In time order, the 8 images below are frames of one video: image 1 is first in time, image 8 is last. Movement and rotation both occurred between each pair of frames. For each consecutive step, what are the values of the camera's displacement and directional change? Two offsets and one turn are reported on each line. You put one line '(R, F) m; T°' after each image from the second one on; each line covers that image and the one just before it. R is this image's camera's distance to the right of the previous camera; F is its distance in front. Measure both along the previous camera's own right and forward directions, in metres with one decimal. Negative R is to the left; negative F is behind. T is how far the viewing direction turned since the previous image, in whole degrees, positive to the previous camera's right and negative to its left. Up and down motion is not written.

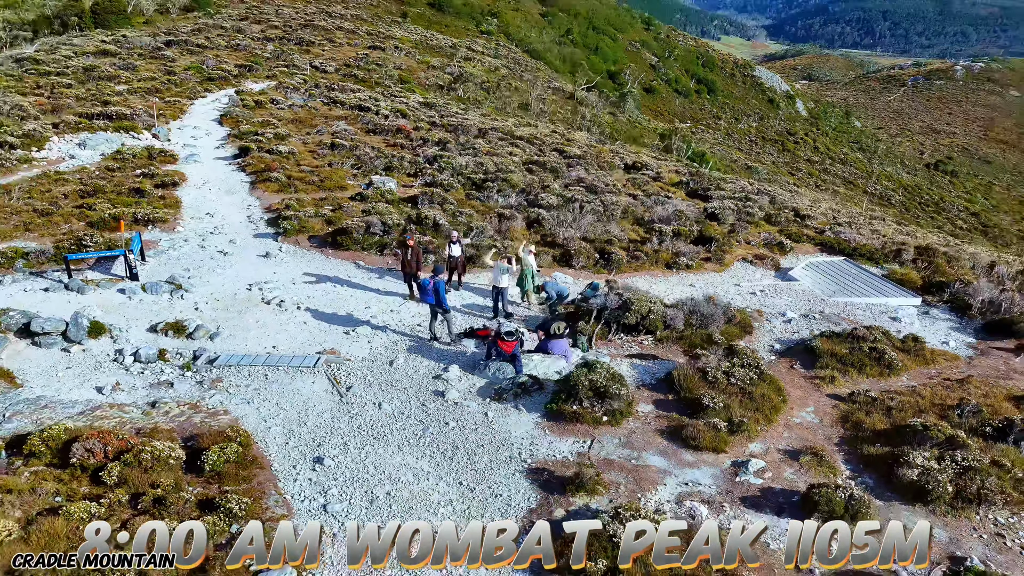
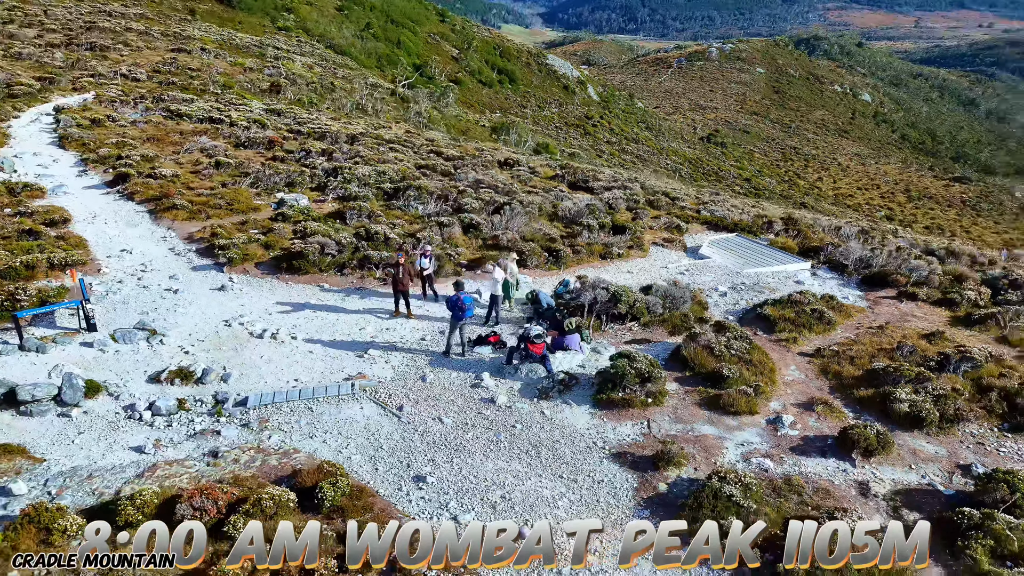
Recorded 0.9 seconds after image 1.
(-3.6, -0.4) m; +14°
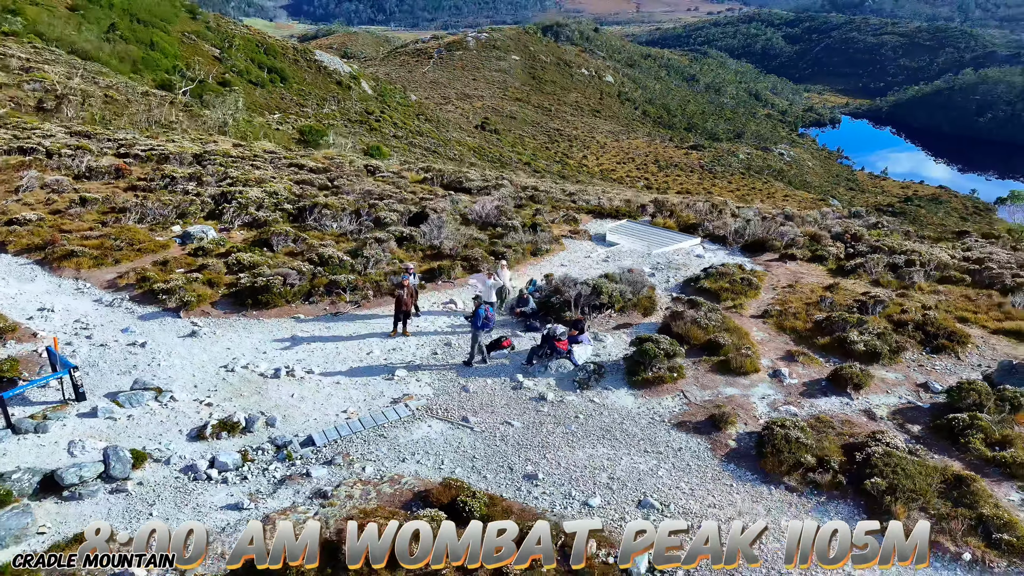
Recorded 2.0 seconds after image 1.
(-4.4, -0.4) m; +16°
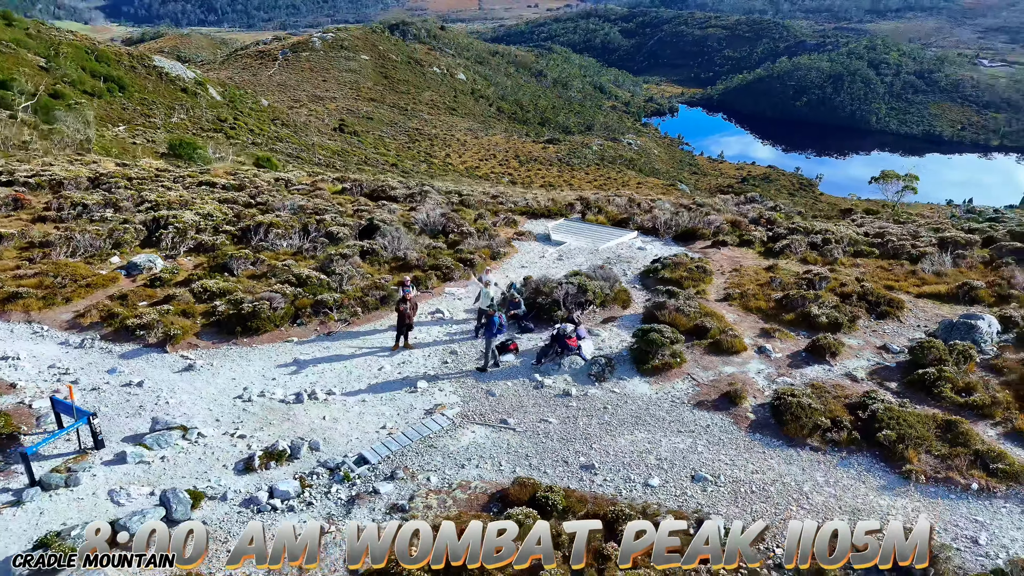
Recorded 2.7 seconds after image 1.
(-2.9, -0.5) m; +10°
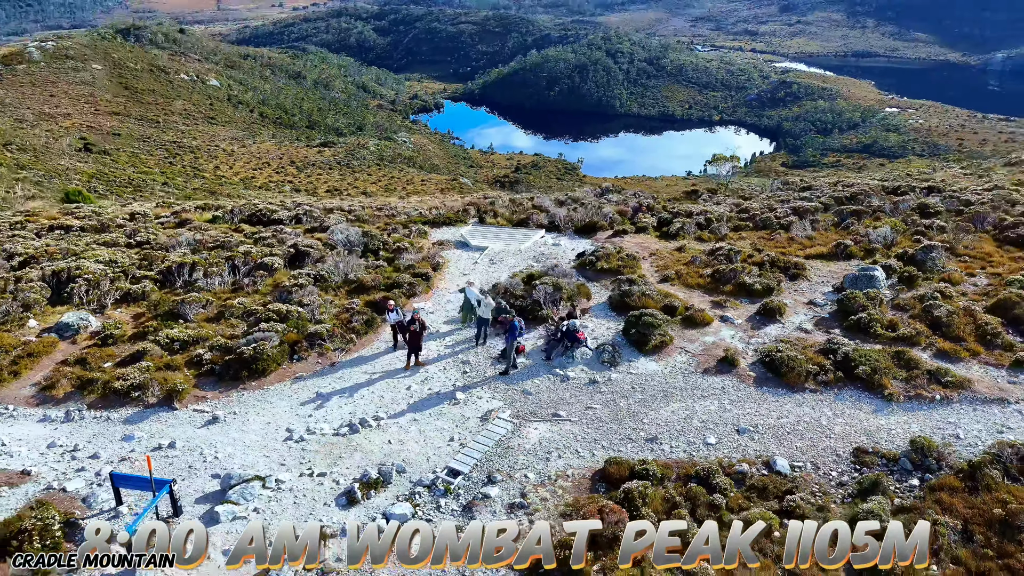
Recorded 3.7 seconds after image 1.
(-4.8, -0.6) m; +16°
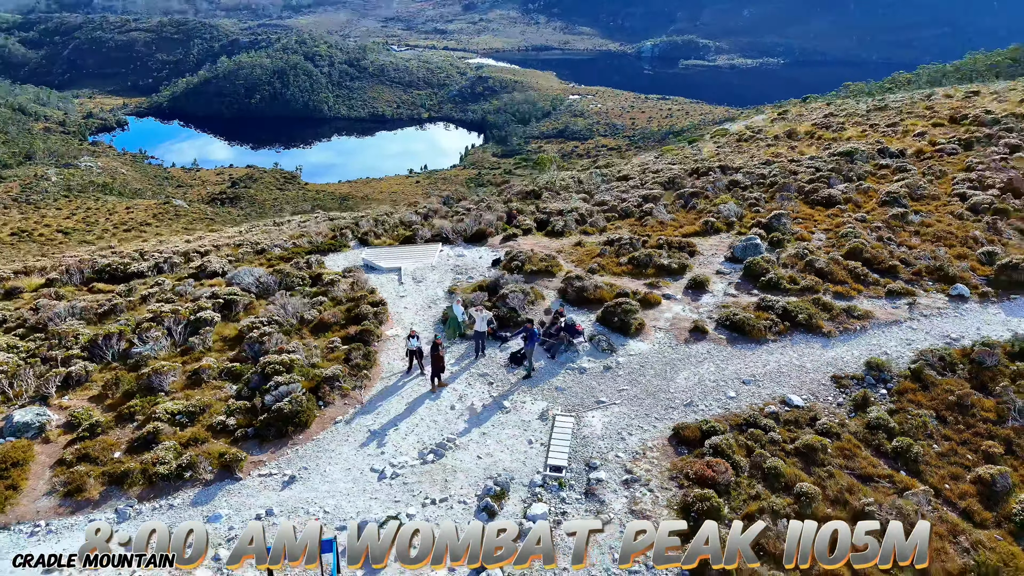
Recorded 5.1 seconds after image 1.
(-6.4, -0.4) m; +20°
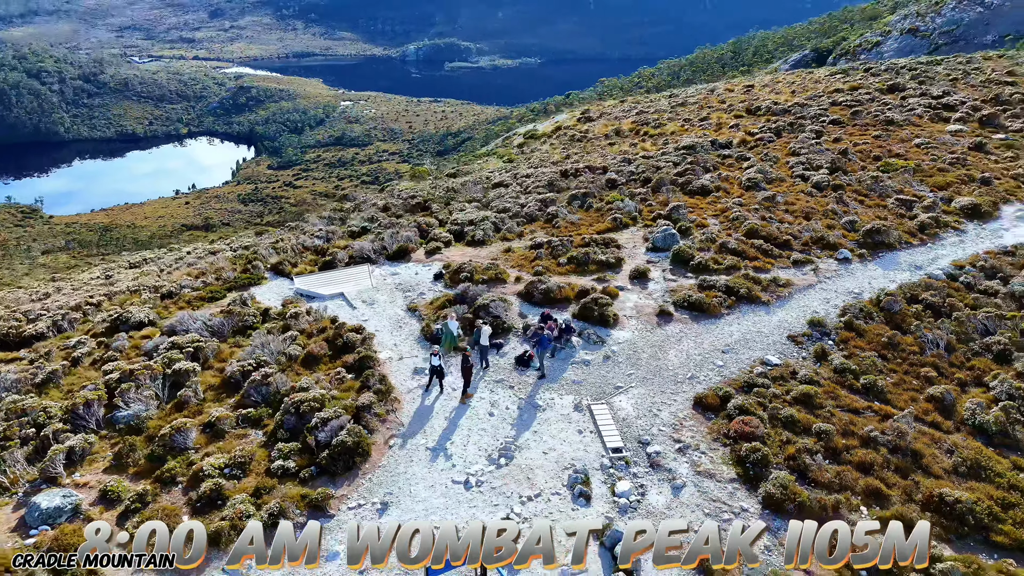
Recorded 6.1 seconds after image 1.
(-5.4, -0.6) m; +16°
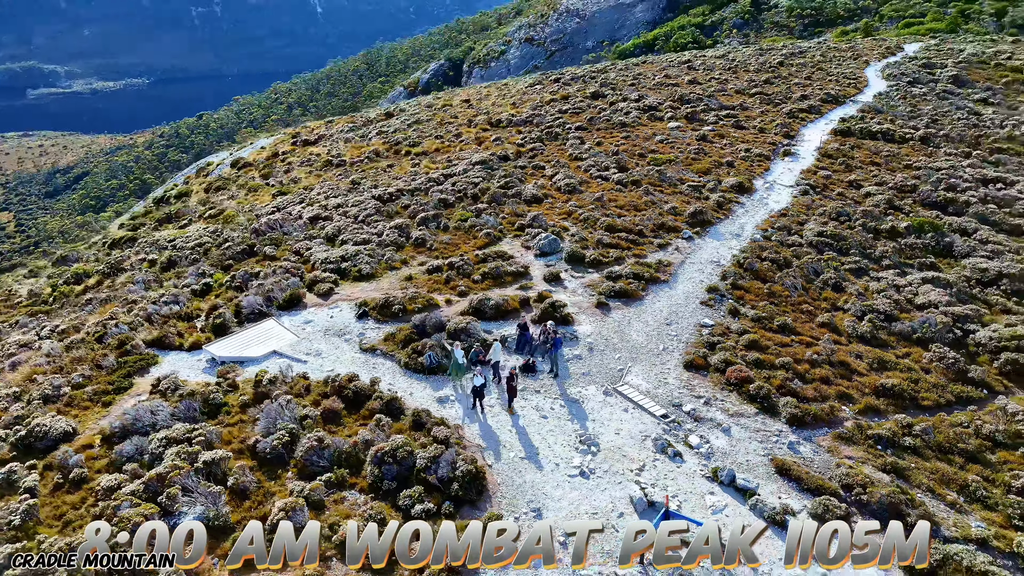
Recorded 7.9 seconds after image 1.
(-9.3, -0.1) m; +25°
